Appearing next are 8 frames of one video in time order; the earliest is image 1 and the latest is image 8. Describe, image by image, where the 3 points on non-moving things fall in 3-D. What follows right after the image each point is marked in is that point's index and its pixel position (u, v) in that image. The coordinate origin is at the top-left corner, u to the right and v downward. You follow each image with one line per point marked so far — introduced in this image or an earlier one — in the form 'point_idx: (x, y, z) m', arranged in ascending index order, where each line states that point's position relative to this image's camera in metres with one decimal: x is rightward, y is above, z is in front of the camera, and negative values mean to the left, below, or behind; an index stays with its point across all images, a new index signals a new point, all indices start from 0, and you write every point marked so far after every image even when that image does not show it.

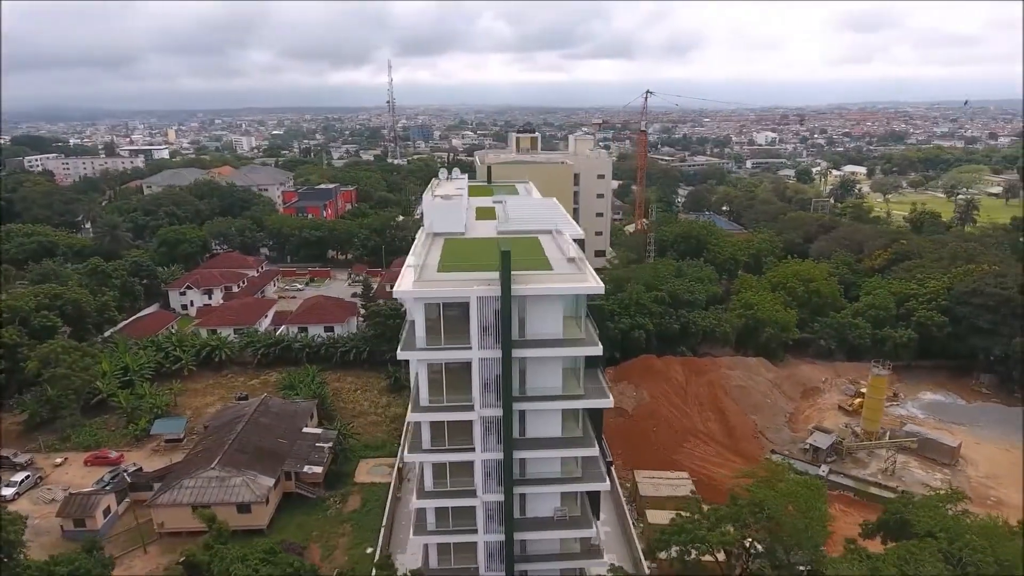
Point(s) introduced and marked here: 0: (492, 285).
0: (-0.4, +0.1, +16.6) m
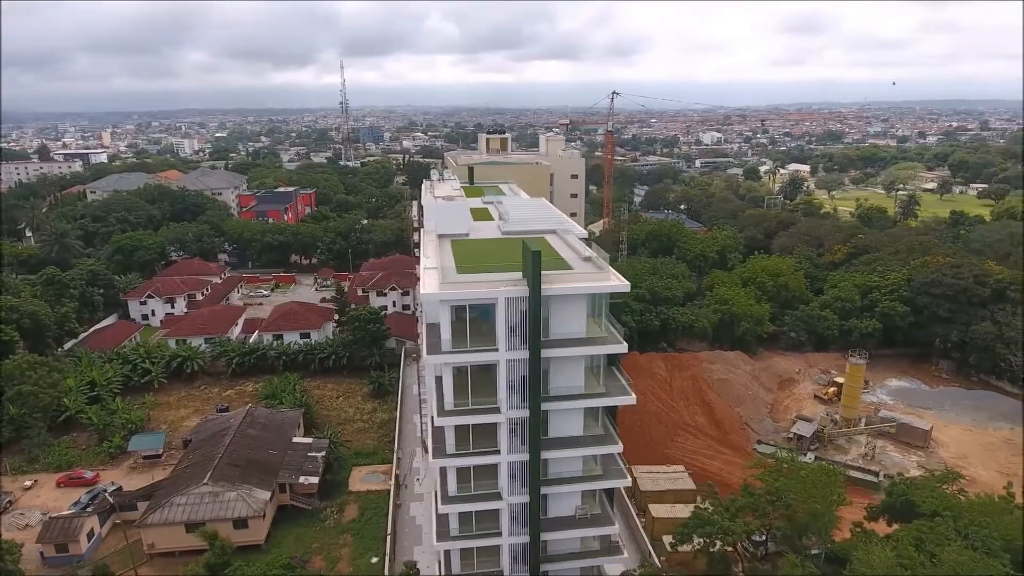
0: (+0.2, +0.1, +16.5) m
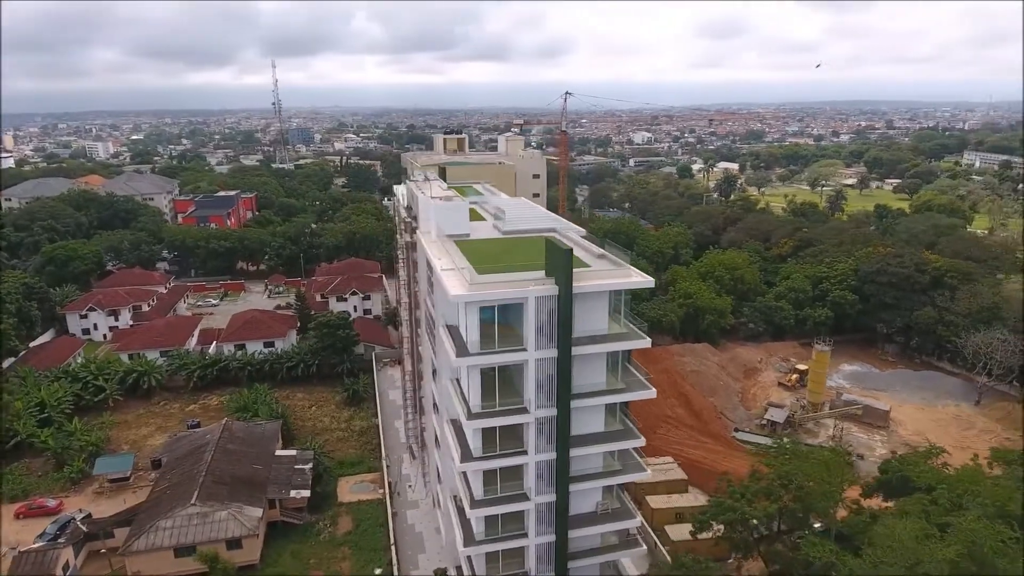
0: (+0.9, +0.1, +16.4) m
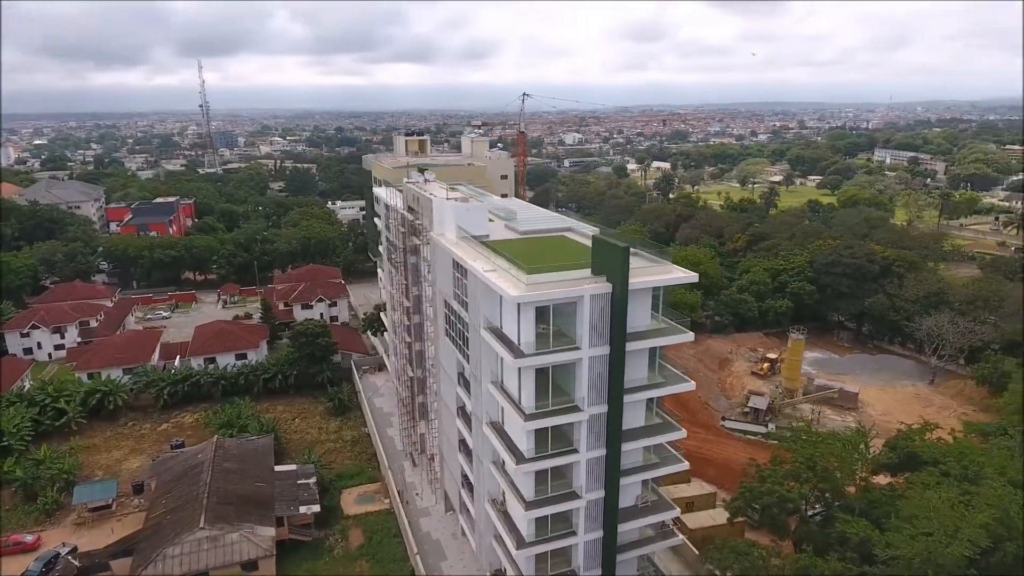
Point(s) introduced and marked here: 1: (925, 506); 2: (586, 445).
0: (+2.2, +0.2, +16.5) m
1: (+11.1, -5.9, +17.5) m
2: (+2.0, -4.2, +17.3) m
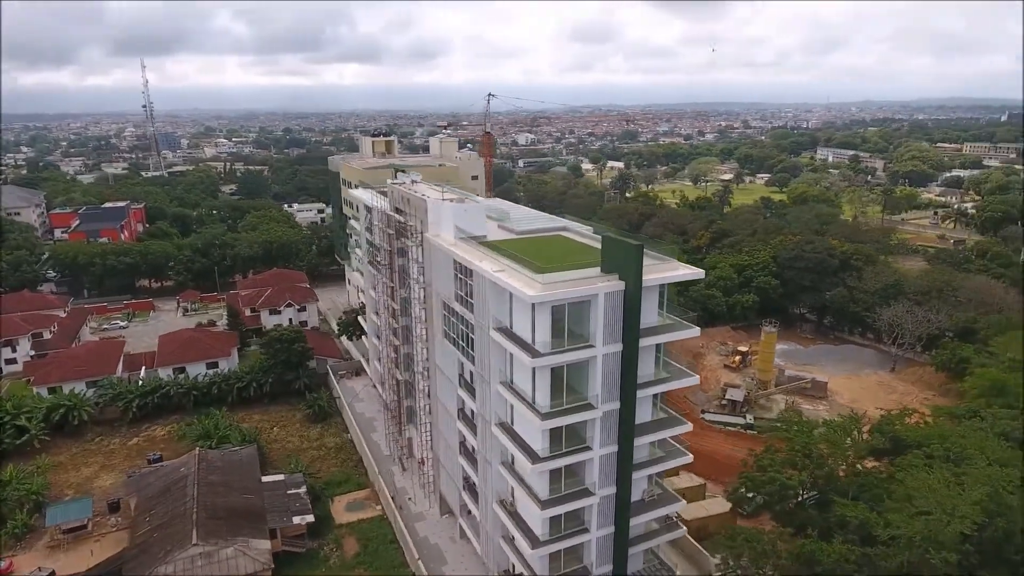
0: (+2.5, +0.2, +16.7) m
1: (+11.5, -5.6, +18.3) m
2: (+2.3, -4.1, +17.4) m
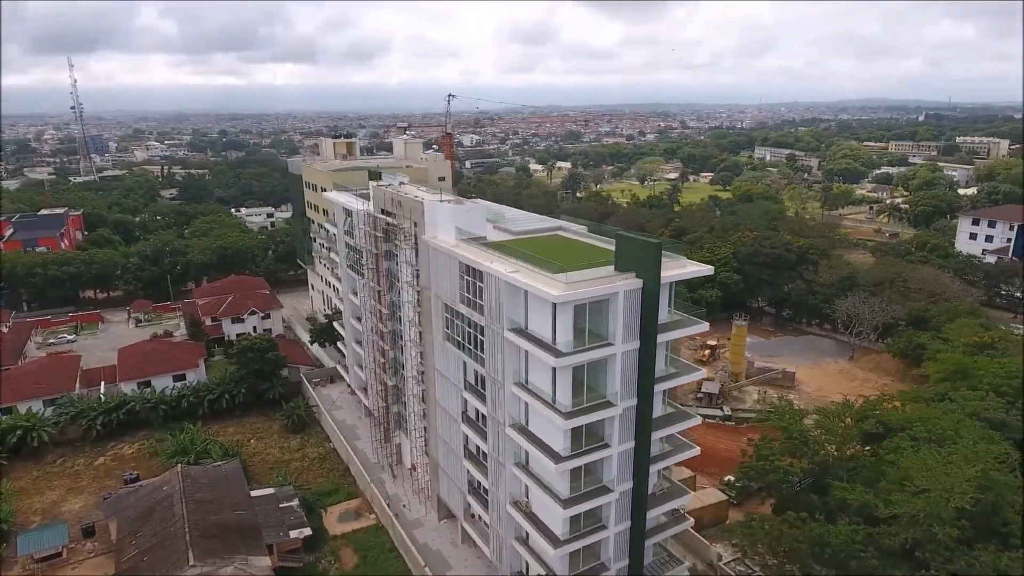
0: (+3.0, +0.3, +16.8) m
1: (+11.9, -5.4, +19.2) m
2: (+2.9, -4.1, +17.5) m
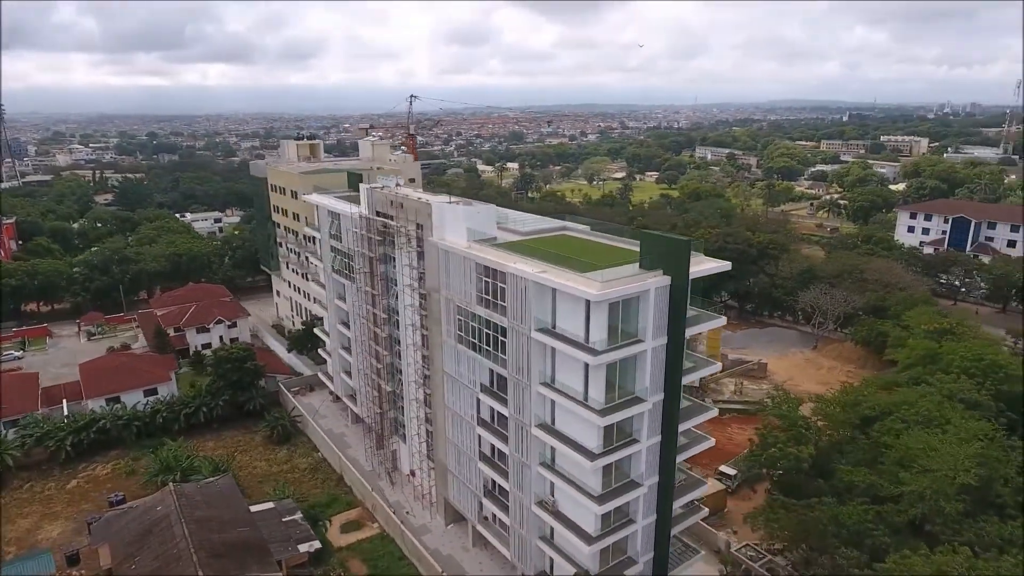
0: (+3.8, +0.4, +17.1) m
1: (+12.6, -5.1, +20.3) m
2: (+3.7, -4.0, +17.8) m
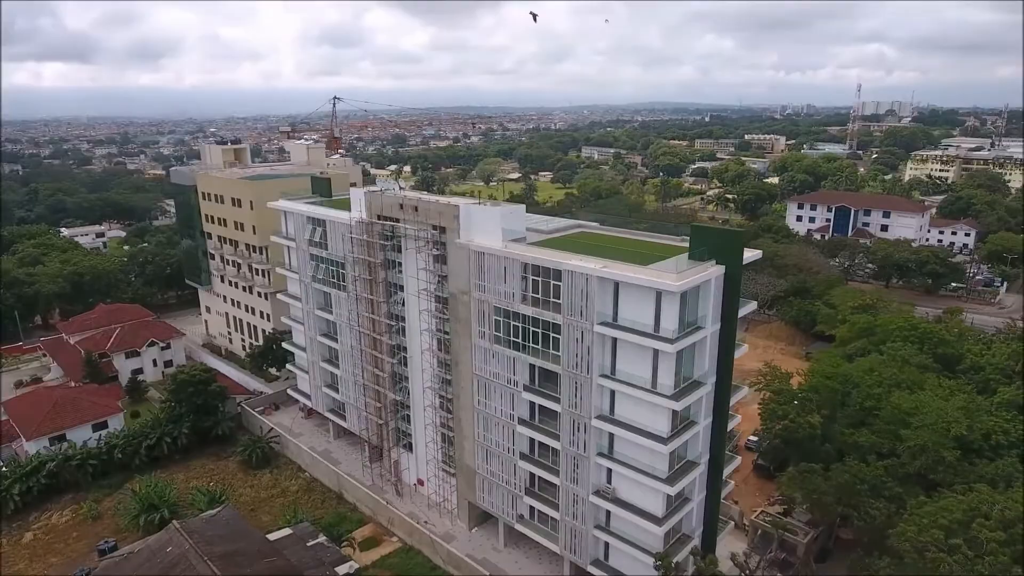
0: (+5.6, +0.7, +18.2) m
1: (+13.9, -4.3, +23.0) m
2: (+5.6, -3.7, +18.8) m
